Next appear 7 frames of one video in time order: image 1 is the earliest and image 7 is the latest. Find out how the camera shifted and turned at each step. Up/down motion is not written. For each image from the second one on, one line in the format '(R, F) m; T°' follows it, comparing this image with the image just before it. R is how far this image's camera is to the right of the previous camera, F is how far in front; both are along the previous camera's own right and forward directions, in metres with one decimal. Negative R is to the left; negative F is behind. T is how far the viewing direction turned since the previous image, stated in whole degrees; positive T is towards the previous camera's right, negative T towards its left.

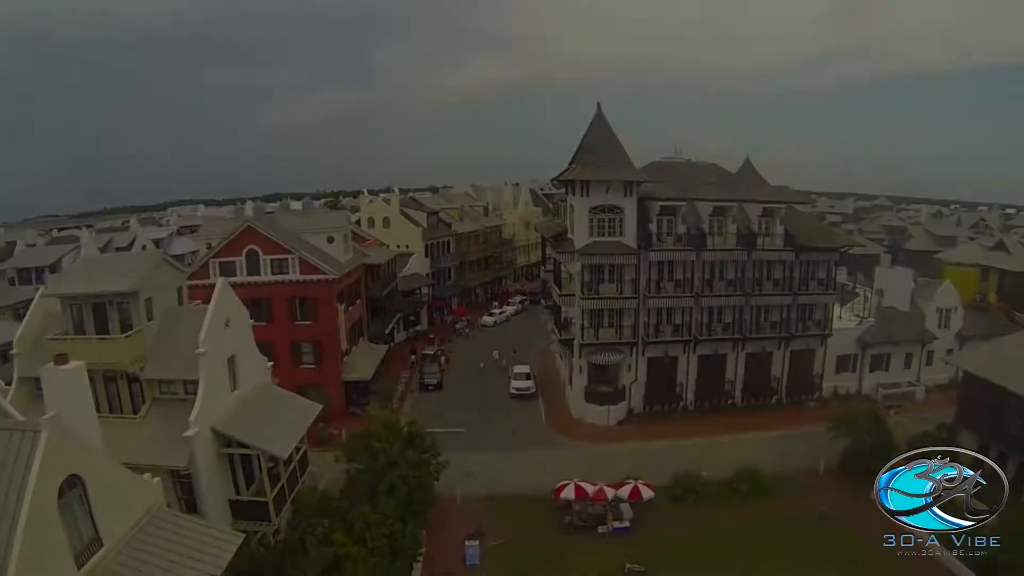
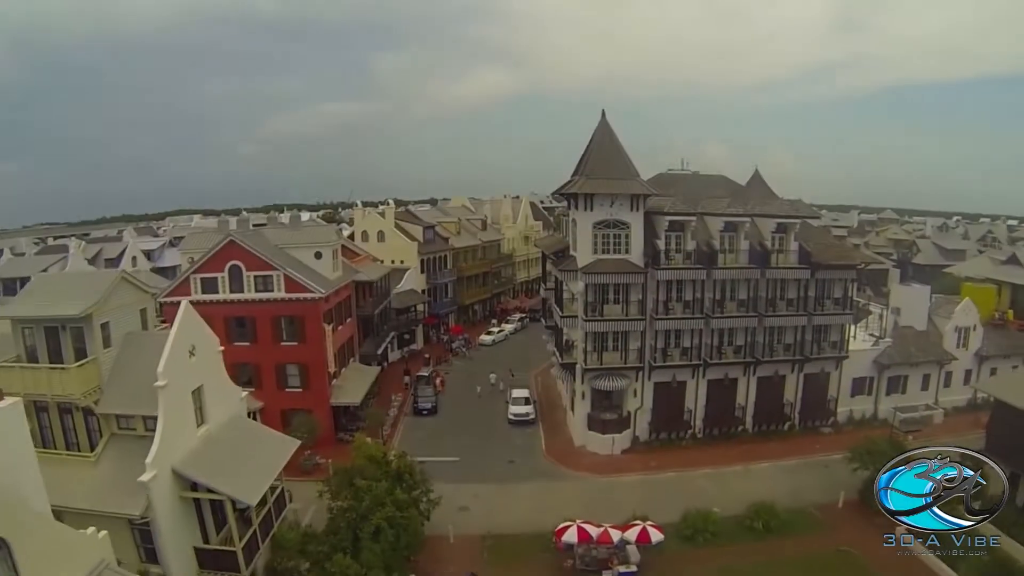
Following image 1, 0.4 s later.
(+0.1, +2.0) m; 0°
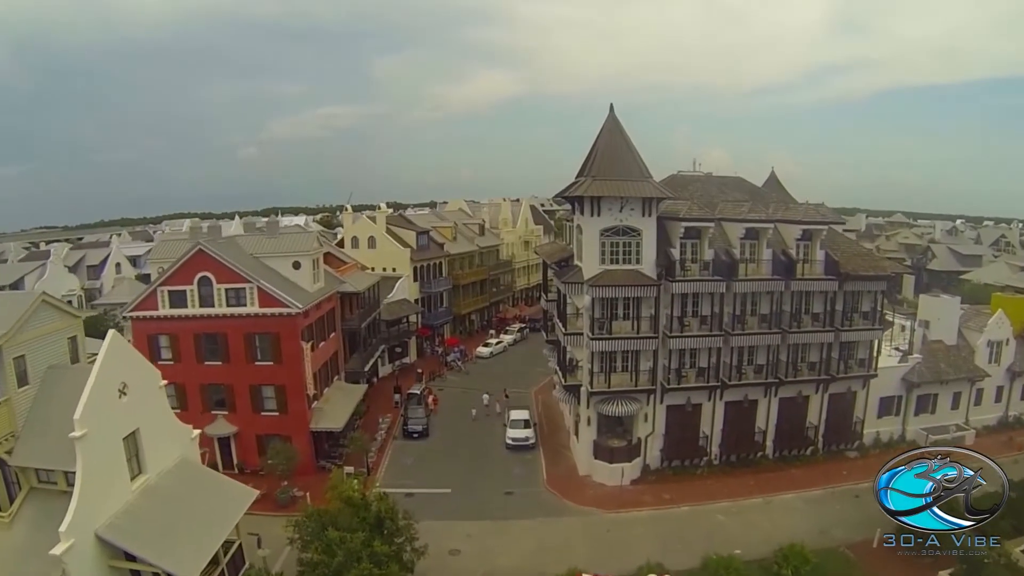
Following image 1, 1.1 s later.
(+0.1, +3.1) m; 0°
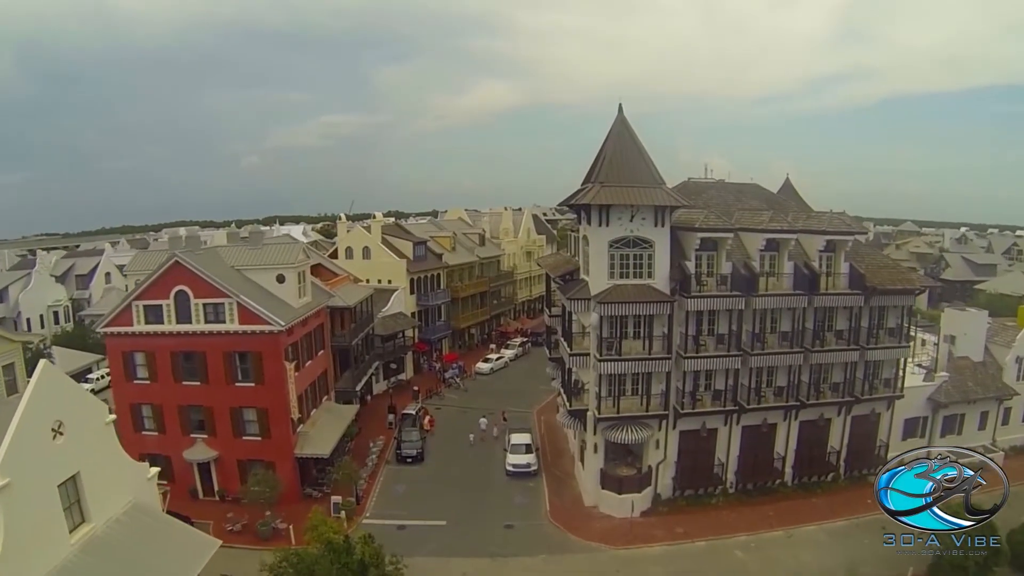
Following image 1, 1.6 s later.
(+0.1, +2.2) m; 0°
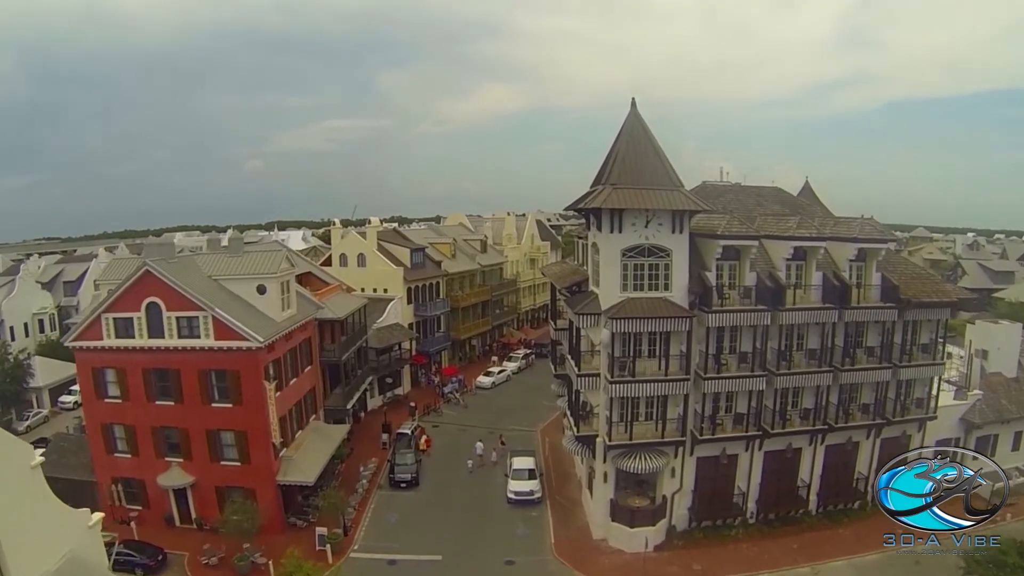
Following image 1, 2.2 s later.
(0.0, +2.3) m; 0°
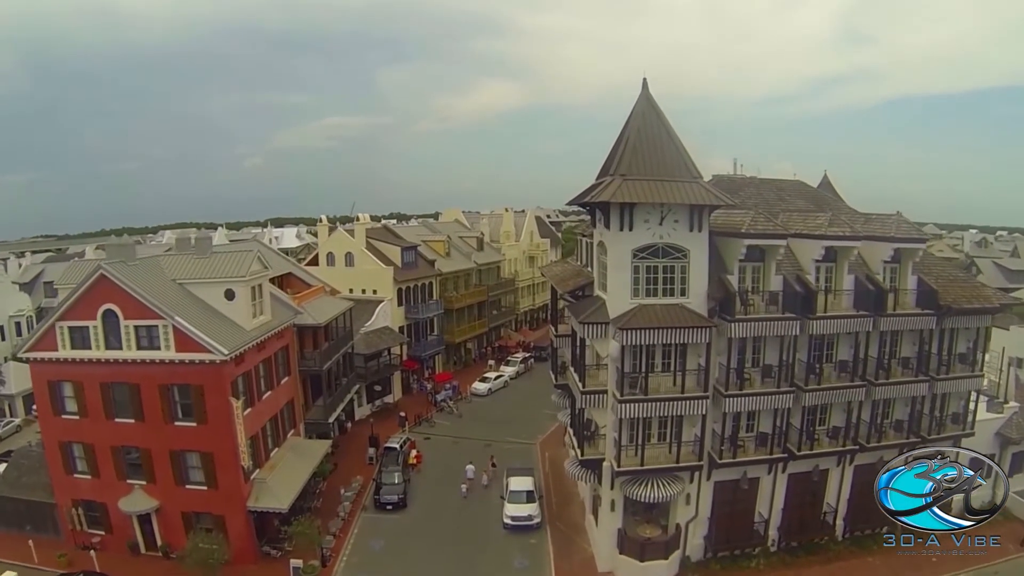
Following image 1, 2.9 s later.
(+0.2, +2.6) m; 0°
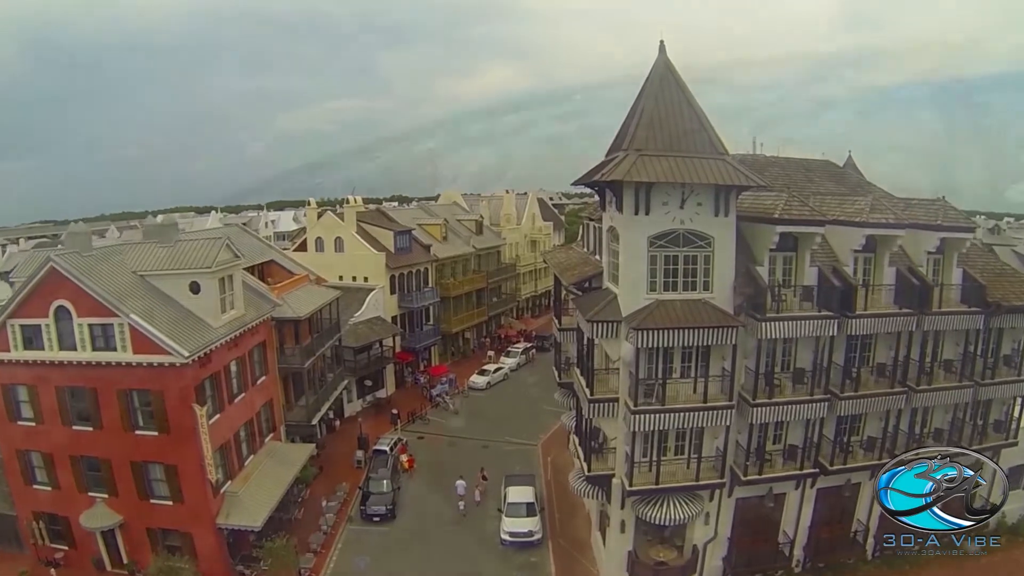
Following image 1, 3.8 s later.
(+0.2, +2.6) m; 0°
